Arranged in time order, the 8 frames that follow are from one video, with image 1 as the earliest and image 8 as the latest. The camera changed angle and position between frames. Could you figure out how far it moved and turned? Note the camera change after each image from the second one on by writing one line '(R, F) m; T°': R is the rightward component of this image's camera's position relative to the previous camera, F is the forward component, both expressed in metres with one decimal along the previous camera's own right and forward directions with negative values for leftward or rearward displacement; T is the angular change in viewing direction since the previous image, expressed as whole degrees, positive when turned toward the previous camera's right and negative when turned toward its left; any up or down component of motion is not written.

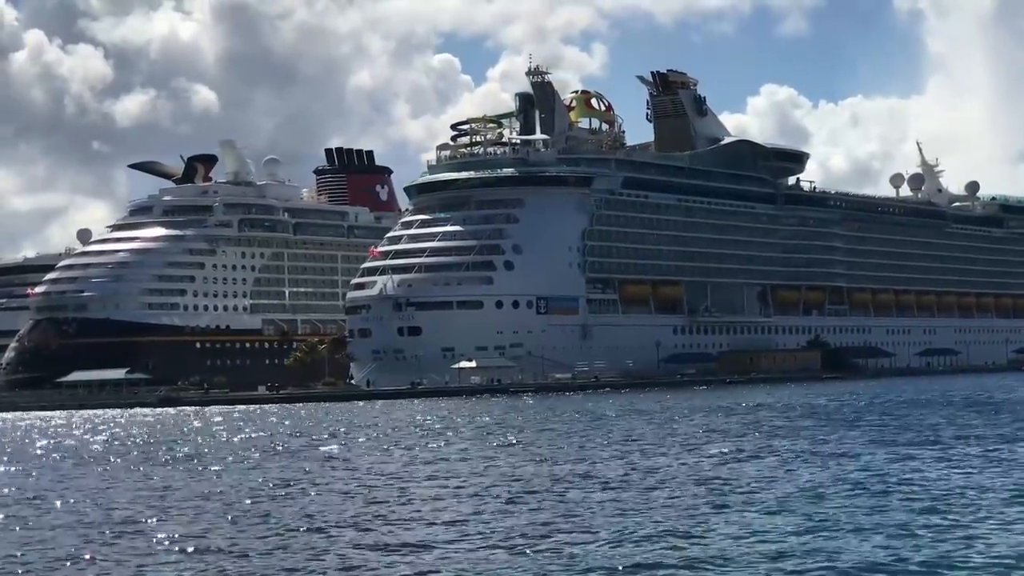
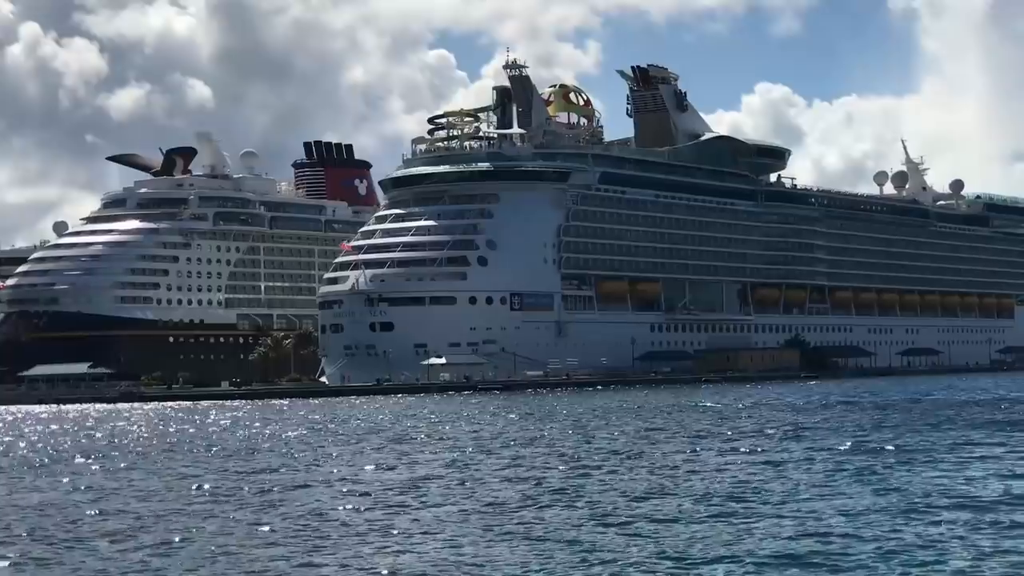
(+1.2, +1.1) m; 0°
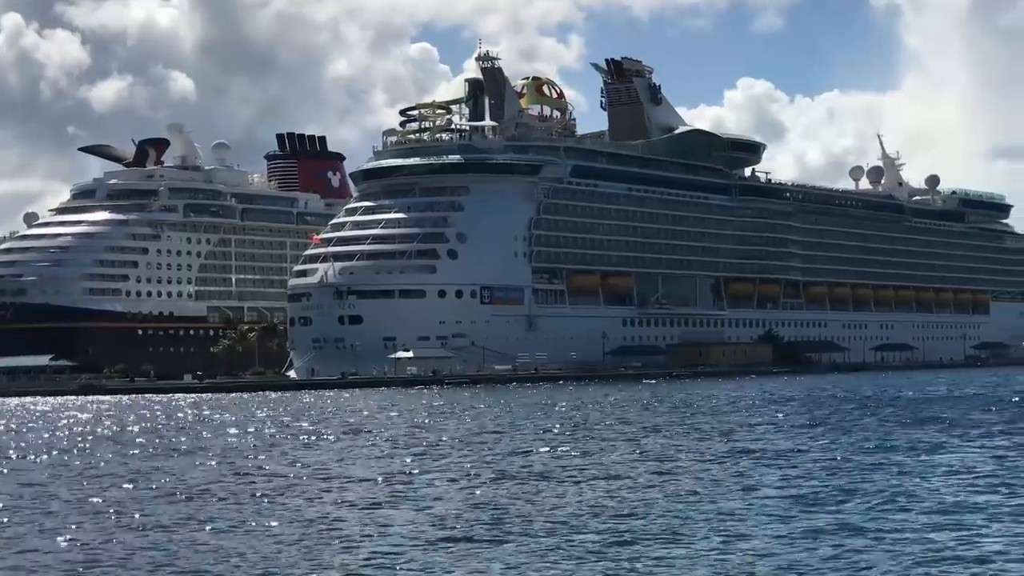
(+0.8, +0.6) m; +1°
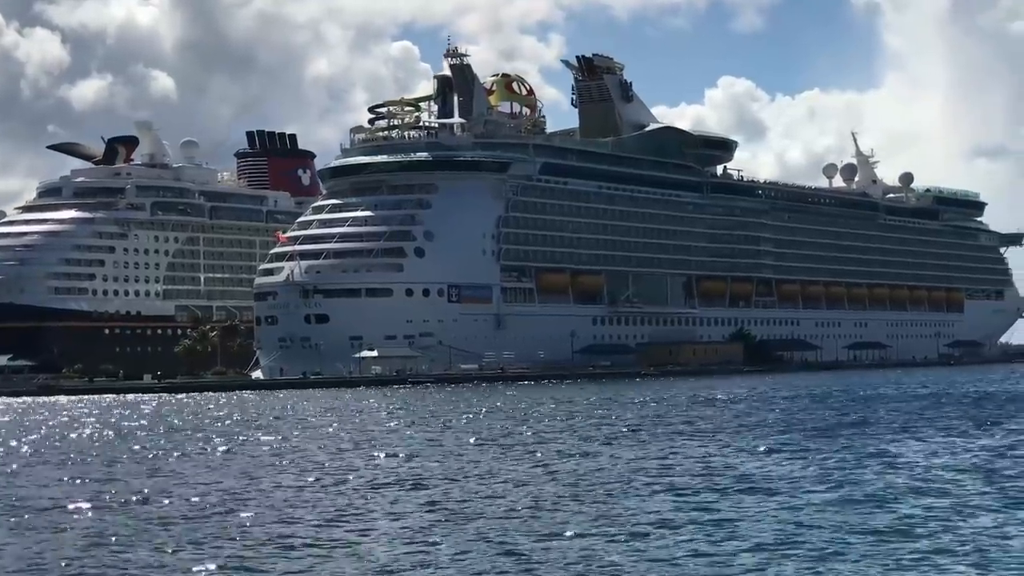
(+0.9, +0.7) m; +1°
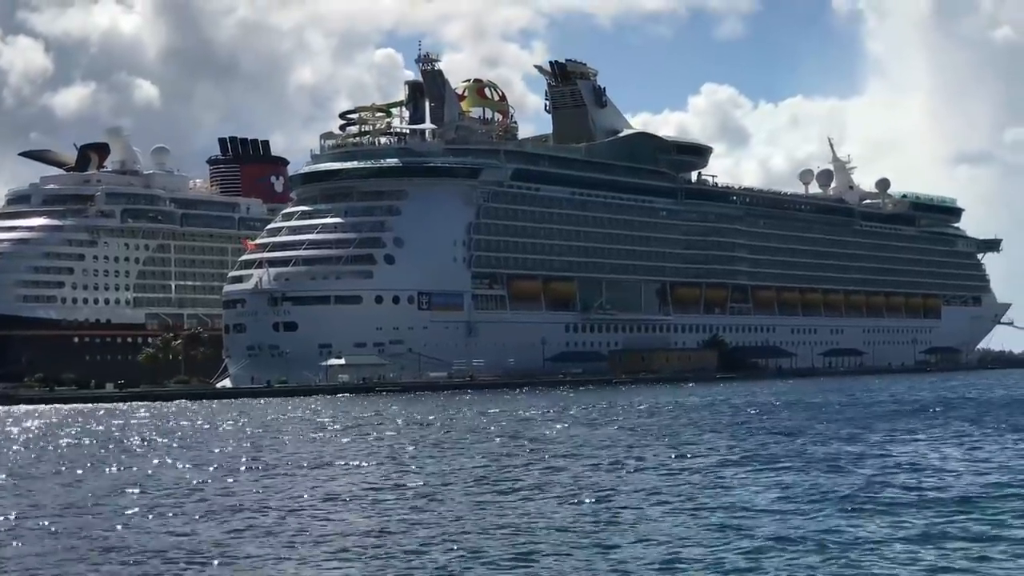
(+0.8, +0.7) m; +1°
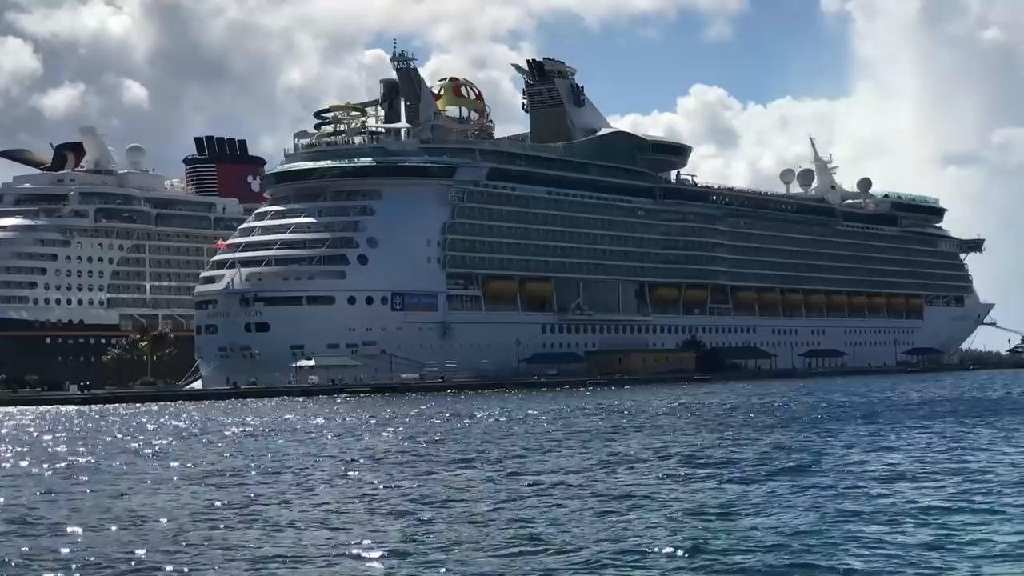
(+0.9, +0.8) m; 0°
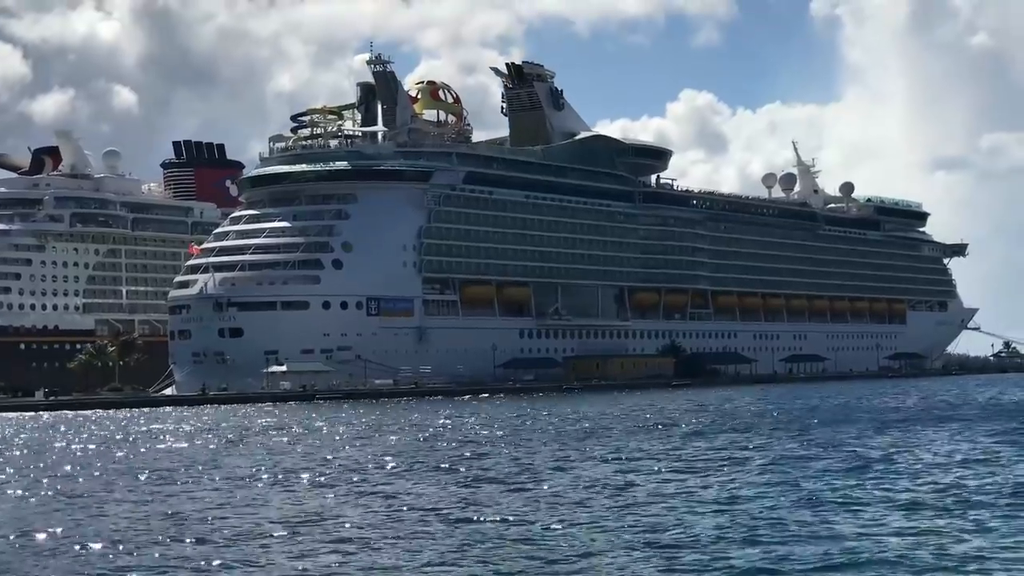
(+0.8, +0.7) m; 0°
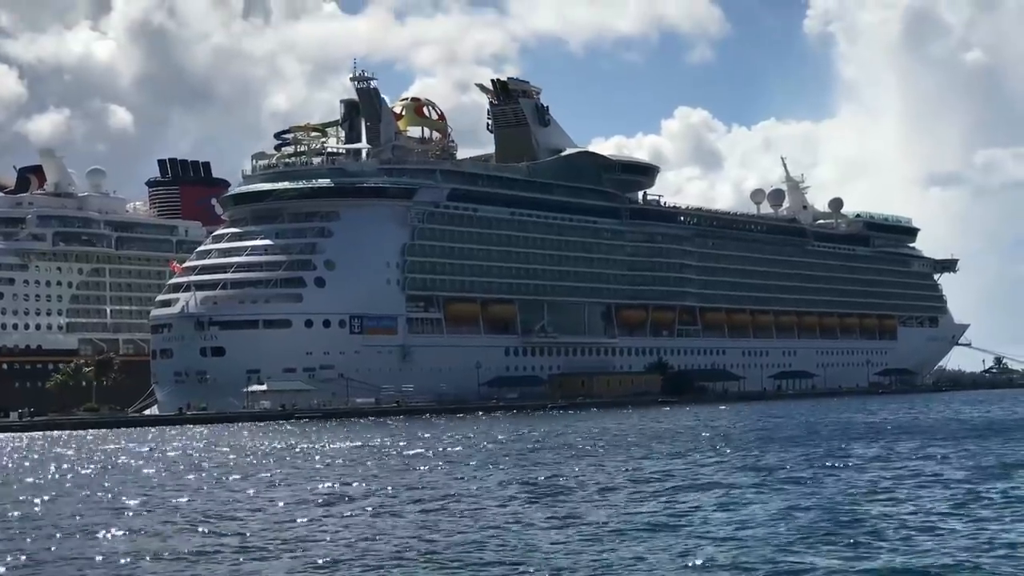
(+0.7, +0.6) m; 0°
